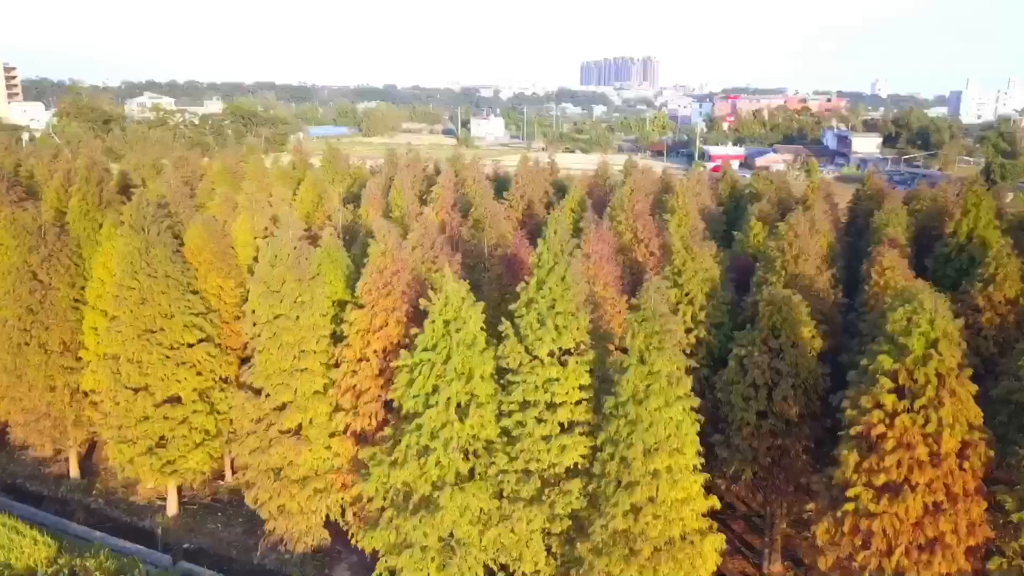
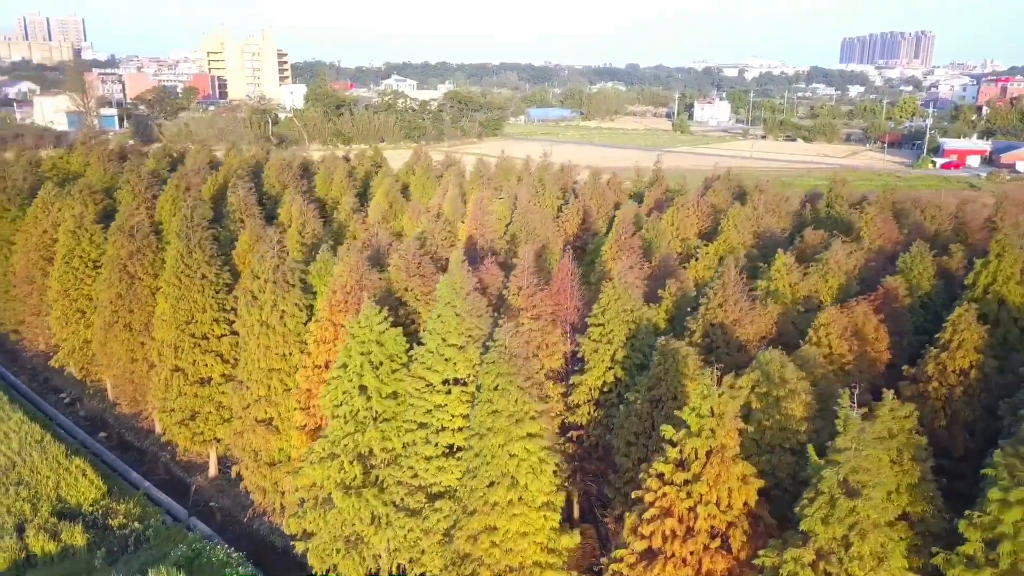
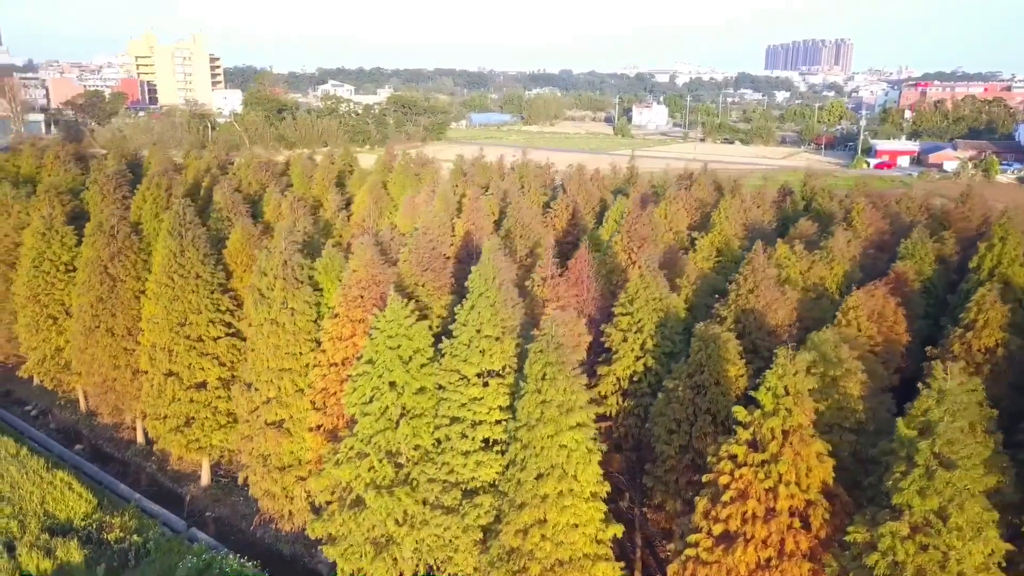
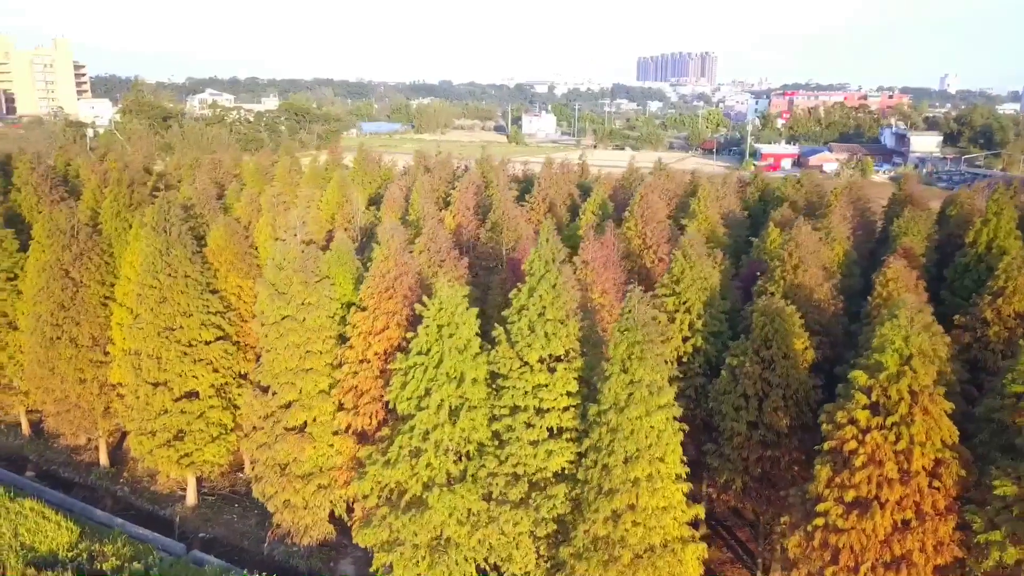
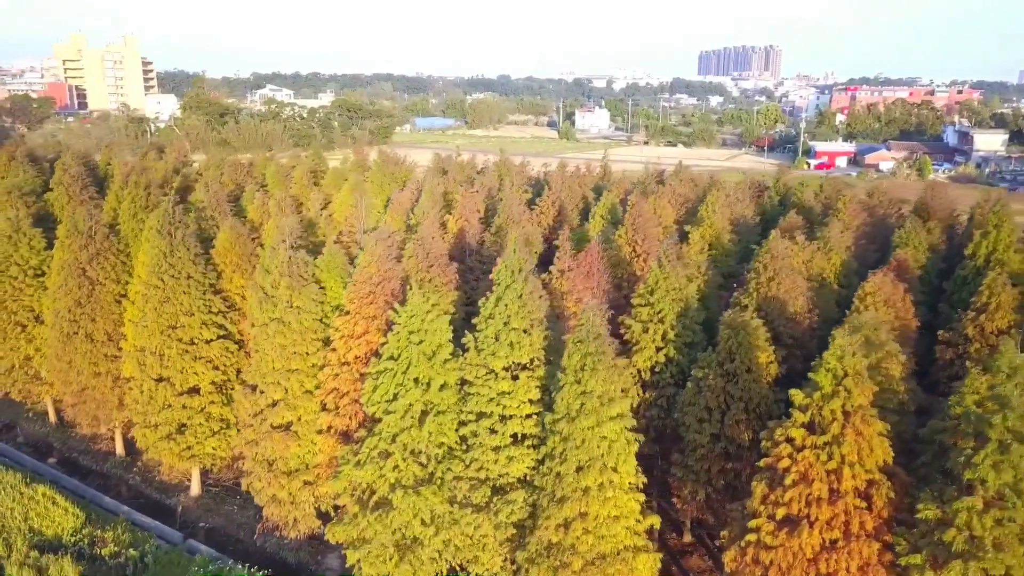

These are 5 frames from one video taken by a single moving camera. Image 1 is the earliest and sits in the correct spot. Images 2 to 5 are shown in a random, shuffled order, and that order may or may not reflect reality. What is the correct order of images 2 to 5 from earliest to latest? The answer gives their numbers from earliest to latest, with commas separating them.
4, 5, 3, 2
